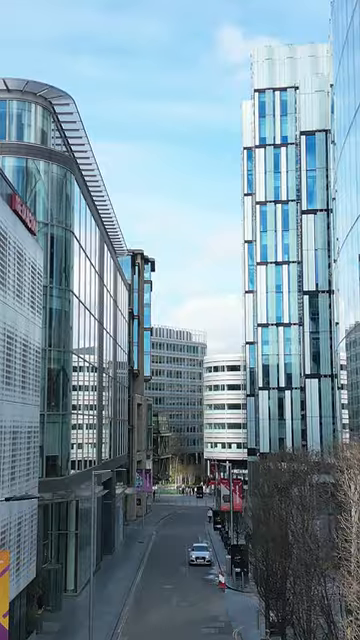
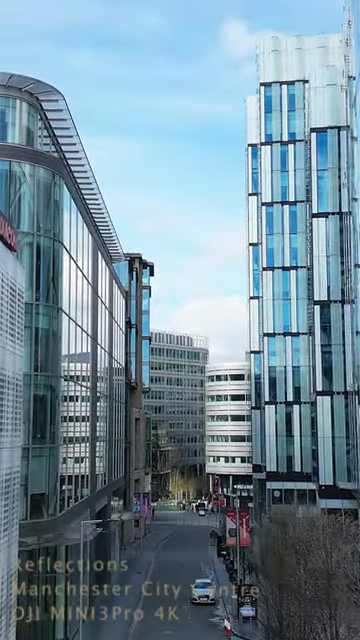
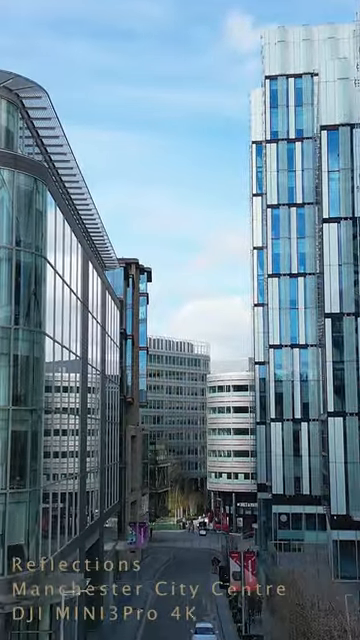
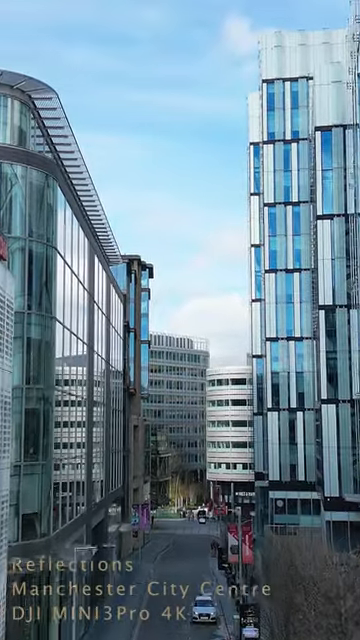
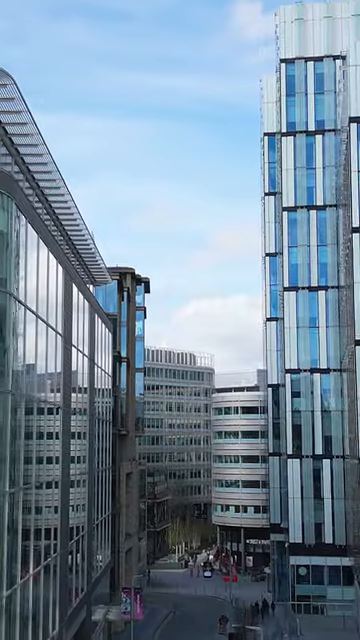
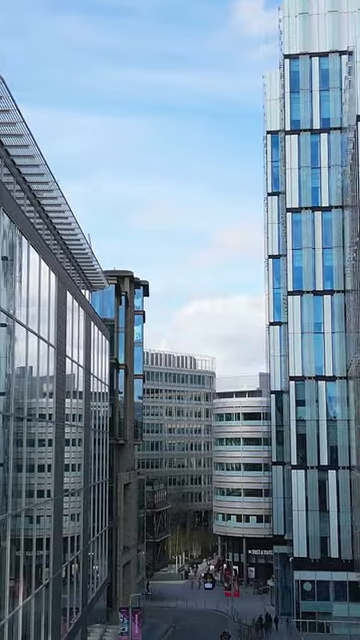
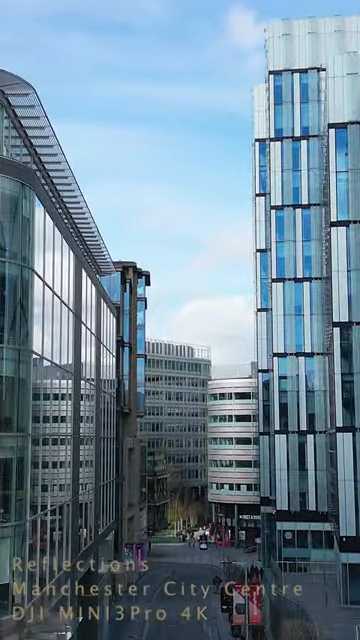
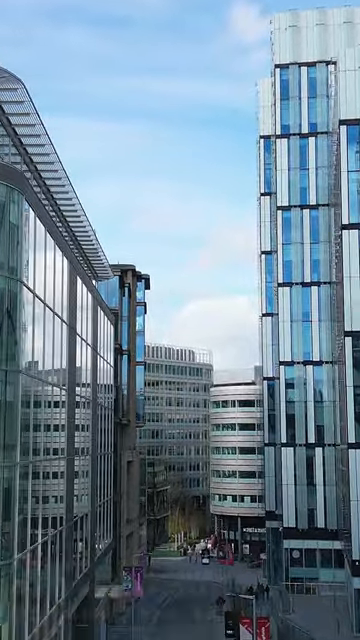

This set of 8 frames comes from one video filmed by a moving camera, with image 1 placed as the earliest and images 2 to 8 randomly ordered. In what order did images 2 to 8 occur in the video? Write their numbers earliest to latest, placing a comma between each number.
2, 4, 3, 7, 8, 5, 6
